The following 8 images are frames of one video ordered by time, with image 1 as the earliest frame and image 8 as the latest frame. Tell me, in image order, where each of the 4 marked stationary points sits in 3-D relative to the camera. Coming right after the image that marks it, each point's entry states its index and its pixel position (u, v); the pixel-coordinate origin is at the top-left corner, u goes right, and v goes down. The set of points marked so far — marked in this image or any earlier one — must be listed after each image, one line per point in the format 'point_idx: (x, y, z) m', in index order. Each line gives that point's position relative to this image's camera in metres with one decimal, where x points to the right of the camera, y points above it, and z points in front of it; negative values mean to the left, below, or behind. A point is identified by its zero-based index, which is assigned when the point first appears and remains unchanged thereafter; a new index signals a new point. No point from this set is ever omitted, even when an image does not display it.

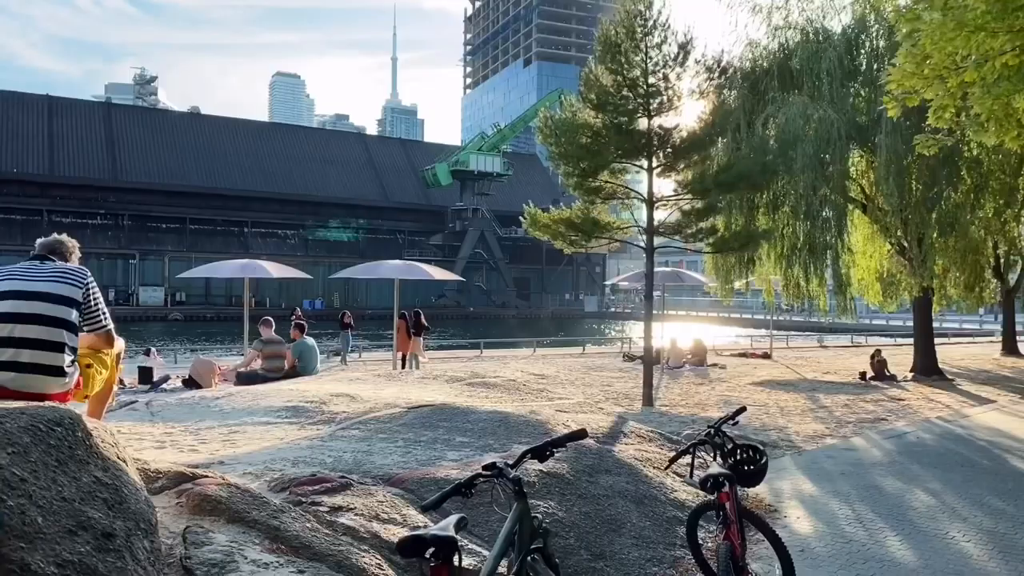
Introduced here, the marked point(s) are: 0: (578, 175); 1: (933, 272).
0: (+1.0, +1.9, +13.2) m
1: (+8.4, +0.3, +16.0) m
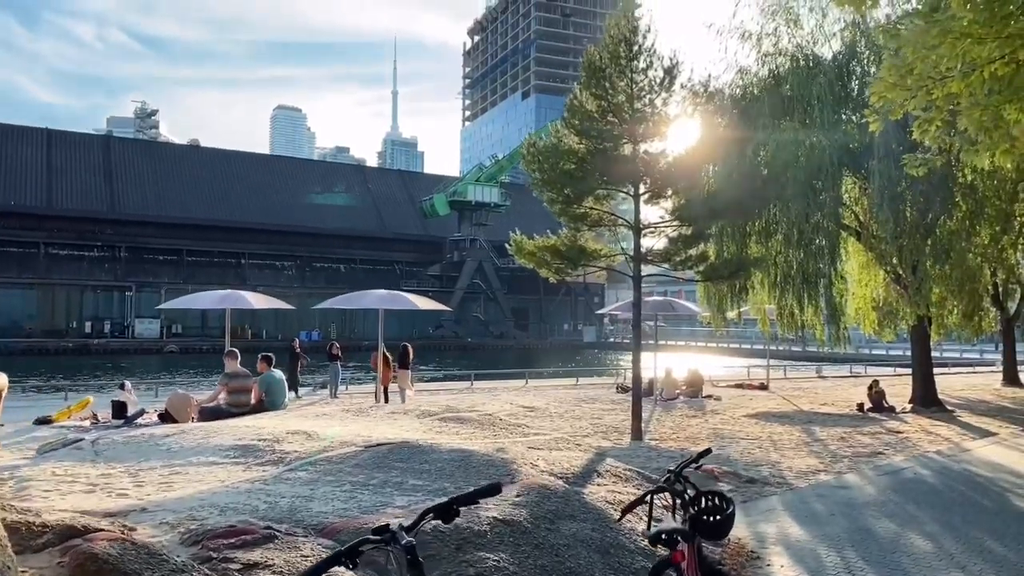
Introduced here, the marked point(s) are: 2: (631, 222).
0: (+0.8, +1.5, +12.9) m
1: (+8.2, -0.3, +15.6) m
2: (+2.0, +1.1, +13.2) m
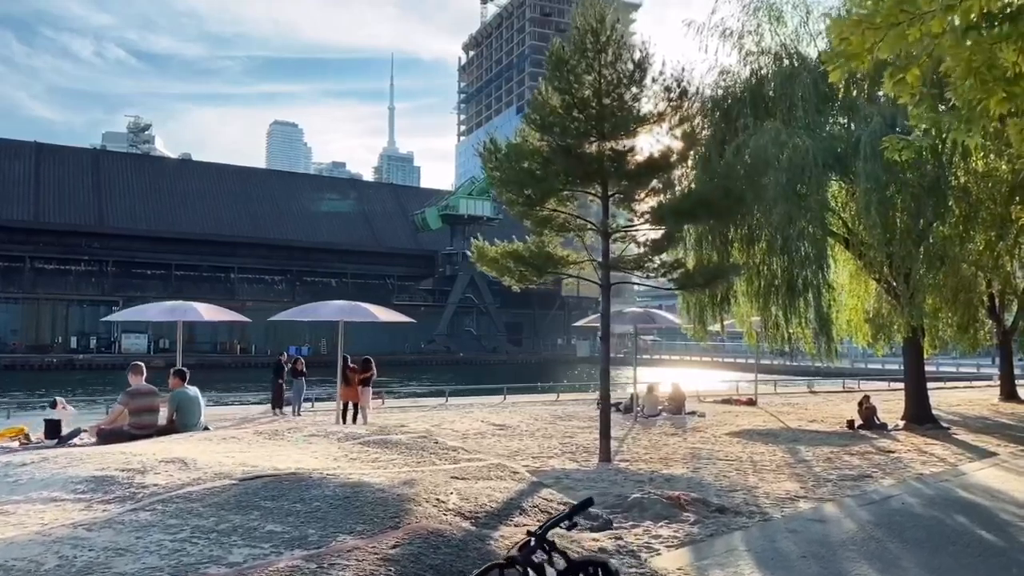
0: (+0.1, +1.3, +12.0) m
1: (+7.5, -0.4, +14.7) m
2: (+1.3, +1.0, +12.2) m
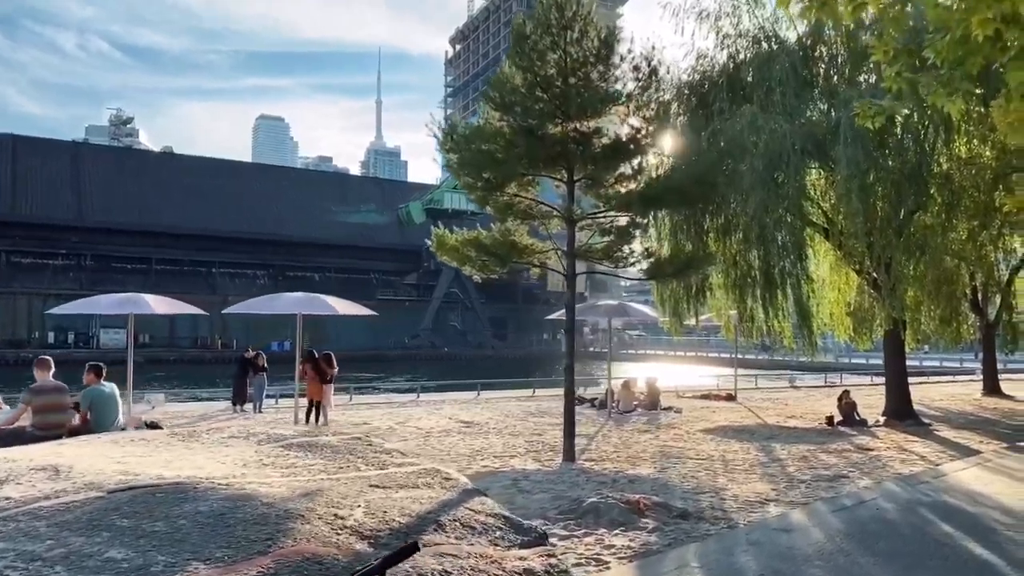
0: (-0.4, +1.5, +11.3) m
1: (+6.9, -0.3, +14.1) m
2: (+0.7, +1.1, +11.6) m
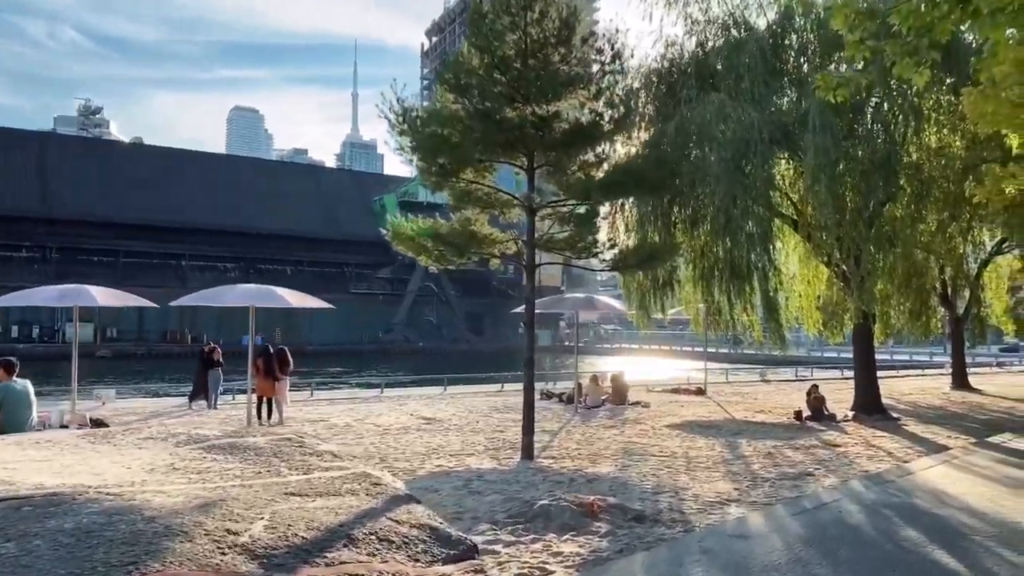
0: (-1.0, +1.6, +10.8) m
1: (+6.2, -0.1, +13.8) m
2: (+0.2, +1.2, +11.1) m
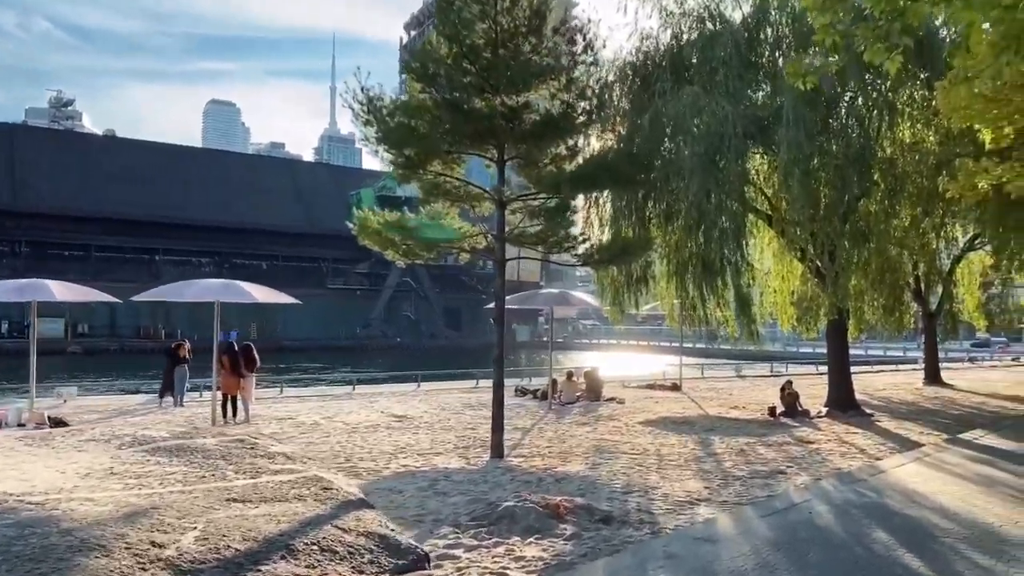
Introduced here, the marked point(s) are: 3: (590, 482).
0: (-1.4, +1.7, +10.5) m
1: (+5.7, -0.1, +13.8) m
2: (-0.3, +1.3, +10.9) m
3: (+0.9, -2.2, +8.9) m
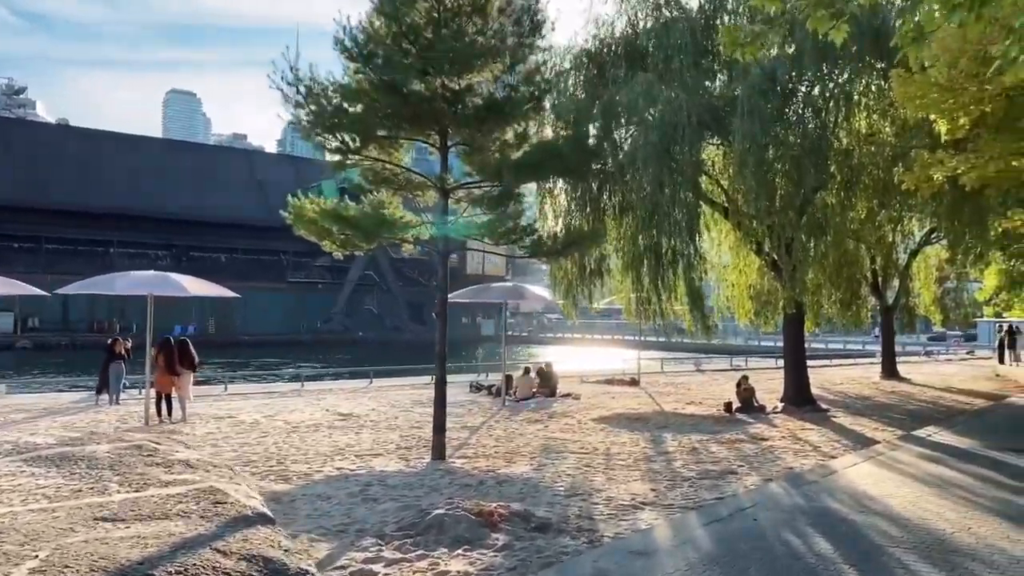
0: (-2.1, +1.7, +10.0) m
1: (+4.9, 0.0, +13.5) m
2: (-1.0, +1.4, +10.4) m
3: (+0.2, -2.1, +8.4) m
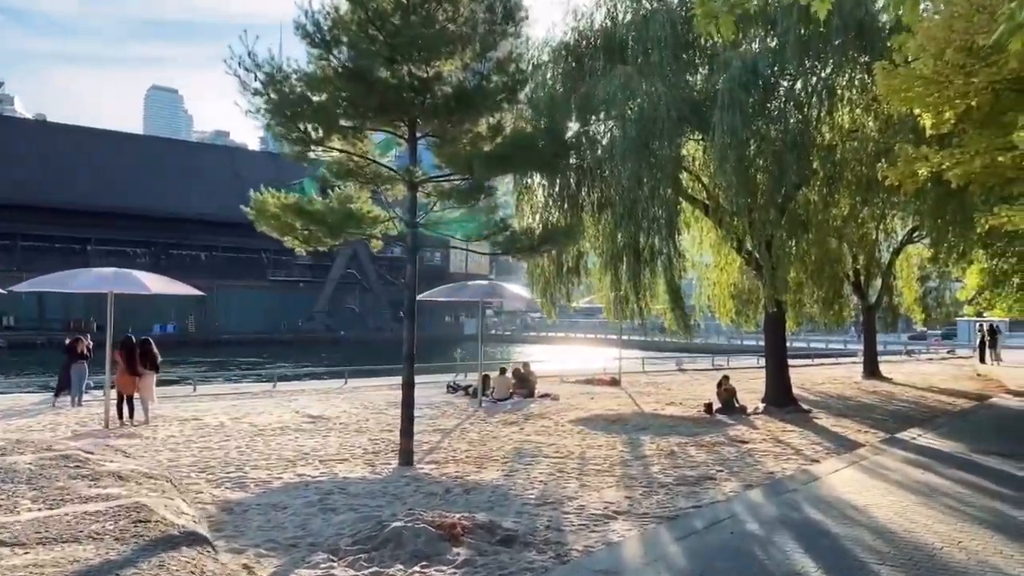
0: (-2.5, +1.8, +9.5) m
1: (+4.5, +0.1, +13.2) m
2: (-1.3, +1.4, +9.9) m
3: (-0.1, -2.1, +8.0) m
